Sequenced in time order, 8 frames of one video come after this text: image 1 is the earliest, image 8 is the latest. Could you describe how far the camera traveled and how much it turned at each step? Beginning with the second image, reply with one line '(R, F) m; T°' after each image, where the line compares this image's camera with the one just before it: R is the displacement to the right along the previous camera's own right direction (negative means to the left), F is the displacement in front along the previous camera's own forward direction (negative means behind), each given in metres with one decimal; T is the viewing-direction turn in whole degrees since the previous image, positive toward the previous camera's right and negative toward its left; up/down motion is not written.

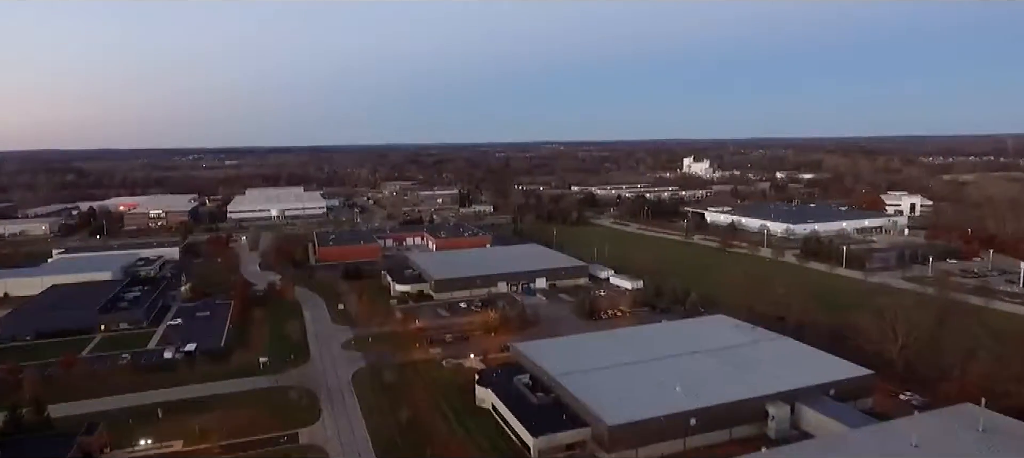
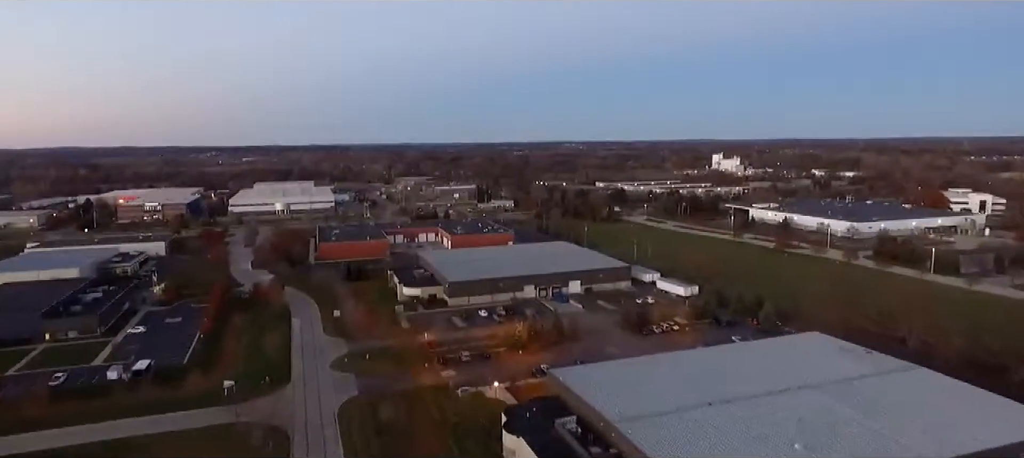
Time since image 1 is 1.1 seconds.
(-0.5, +4.4) m; -2°
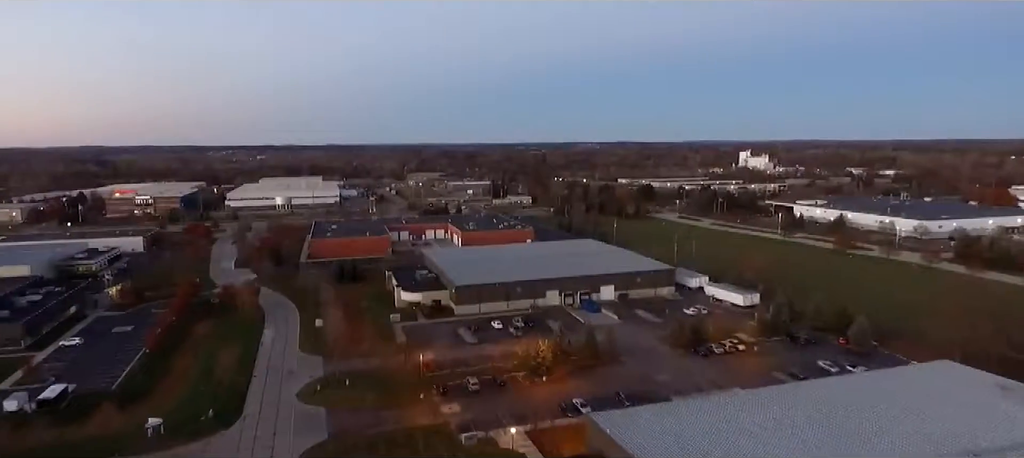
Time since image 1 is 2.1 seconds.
(-0.2, +3.9) m; -1°
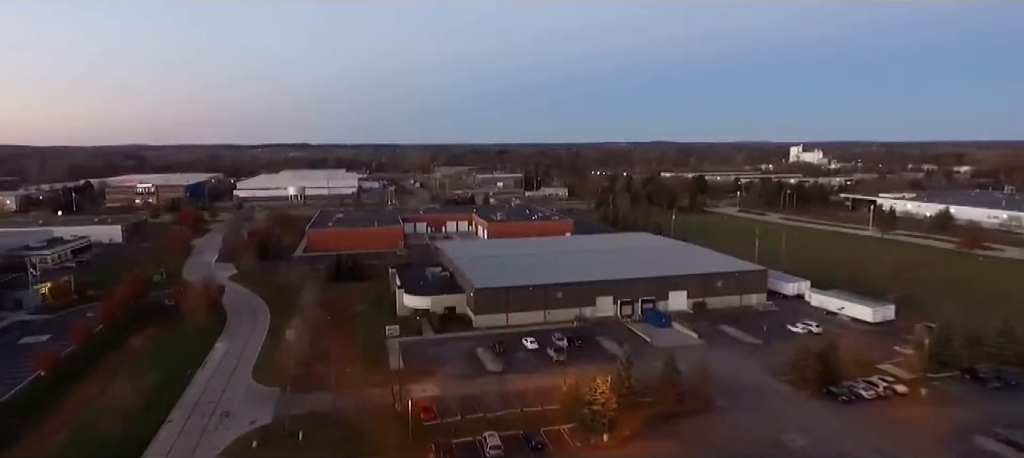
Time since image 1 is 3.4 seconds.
(-0.2, +4.8) m; -3°
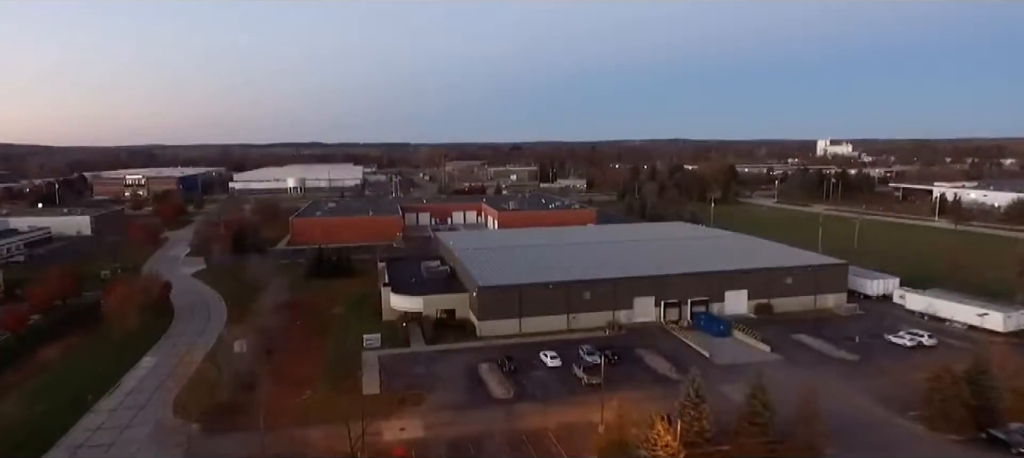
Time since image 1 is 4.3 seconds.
(0.0, +3.0) m; -1°
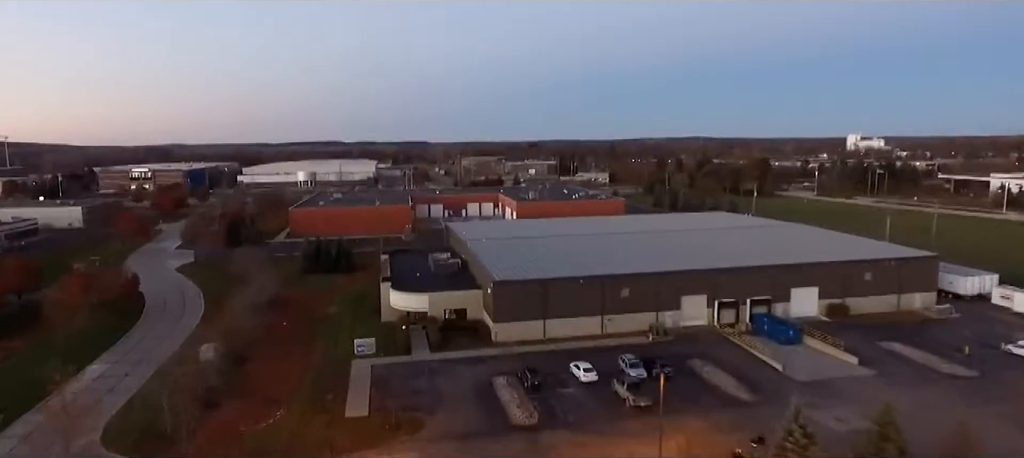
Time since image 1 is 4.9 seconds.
(-0.1, +1.9) m; -2°
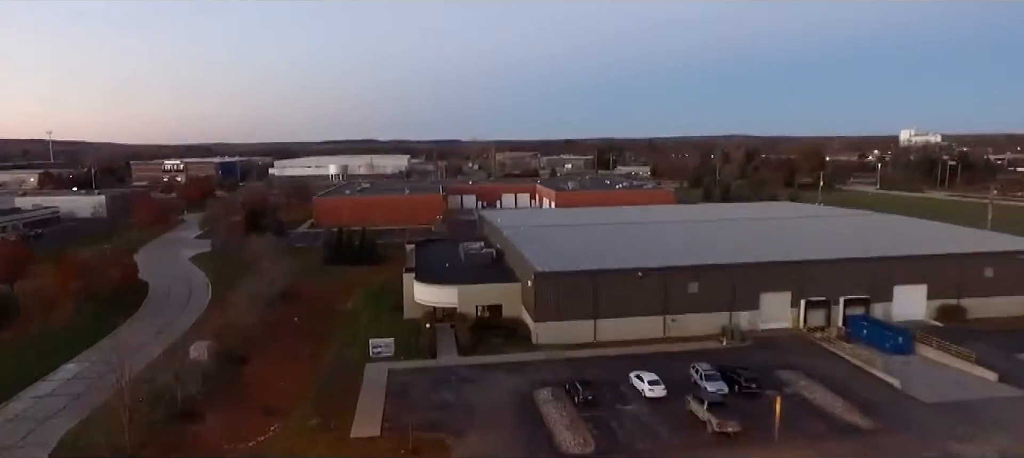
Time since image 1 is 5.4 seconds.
(-0.1, +1.4) m; -3°
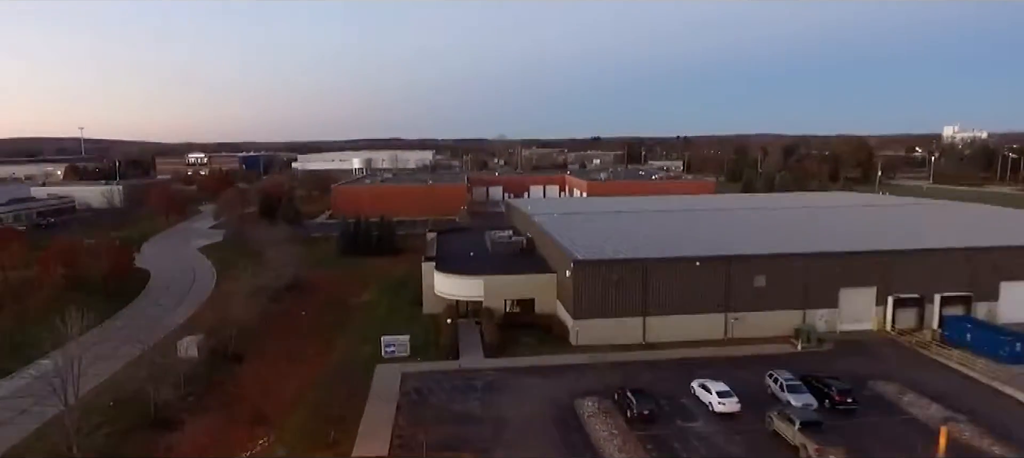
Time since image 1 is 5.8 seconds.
(-0.1, +1.1) m; -2°
